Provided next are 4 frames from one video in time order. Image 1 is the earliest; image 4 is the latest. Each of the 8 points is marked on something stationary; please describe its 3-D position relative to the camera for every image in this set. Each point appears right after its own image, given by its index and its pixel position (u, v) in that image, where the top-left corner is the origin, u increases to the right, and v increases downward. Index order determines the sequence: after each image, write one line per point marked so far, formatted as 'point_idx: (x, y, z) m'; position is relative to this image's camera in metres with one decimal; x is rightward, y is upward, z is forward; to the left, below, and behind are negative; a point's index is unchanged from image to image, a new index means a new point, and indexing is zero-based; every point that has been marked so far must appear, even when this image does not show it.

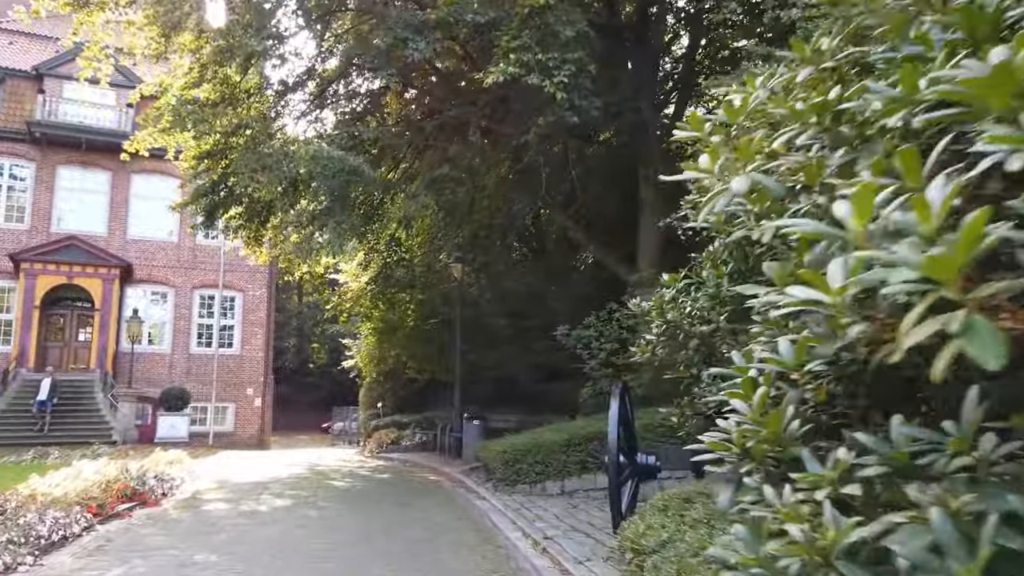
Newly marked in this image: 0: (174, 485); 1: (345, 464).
0: (-4.8, -2.8, +10.7) m
1: (-3.5, -3.7, +16.0) m
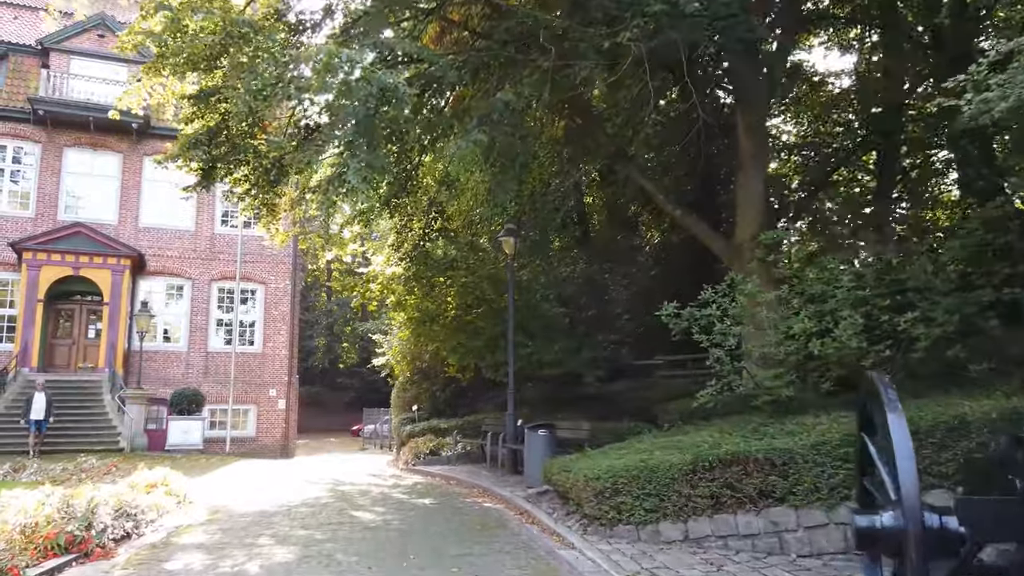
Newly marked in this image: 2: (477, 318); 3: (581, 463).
0: (-3.8, -2.4, +7.8) m
1: (-2.3, -3.3, +13.1) m
2: (-0.8, -0.7, +16.5) m
3: (+0.8, -2.0, +8.5) m
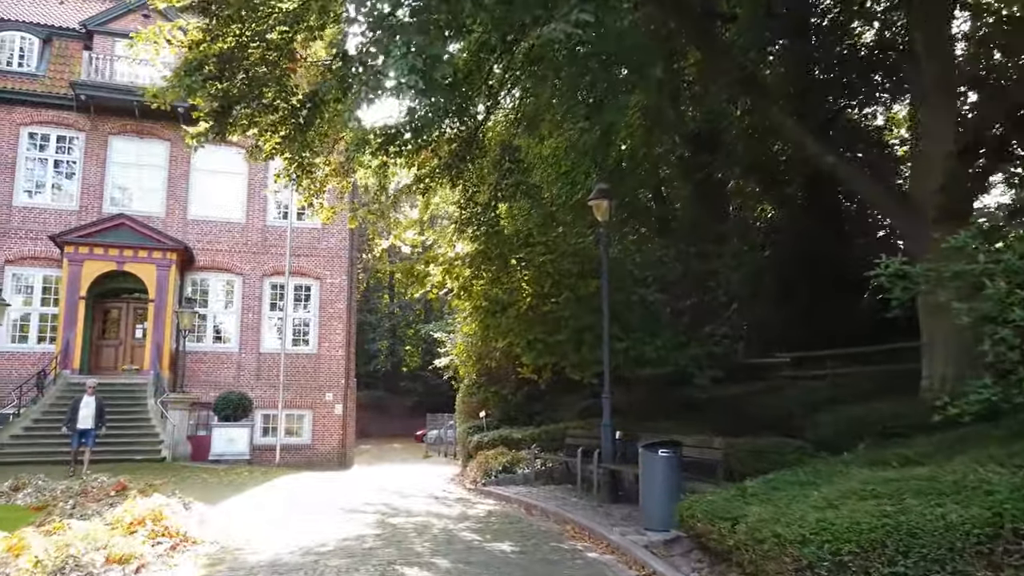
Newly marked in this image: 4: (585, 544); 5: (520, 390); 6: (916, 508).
0: (-2.9, -2.1, +5.3) m
1: (-1.0, -3.0, +10.4) m
2: (+0.8, -0.4, +13.7) m
3: (+1.8, -1.6, +5.6) m
4: (+0.7, -2.6, +7.6) m
5: (+0.2, -2.4, +17.9) m
6: (+2.3, -1.2, +4.4) m
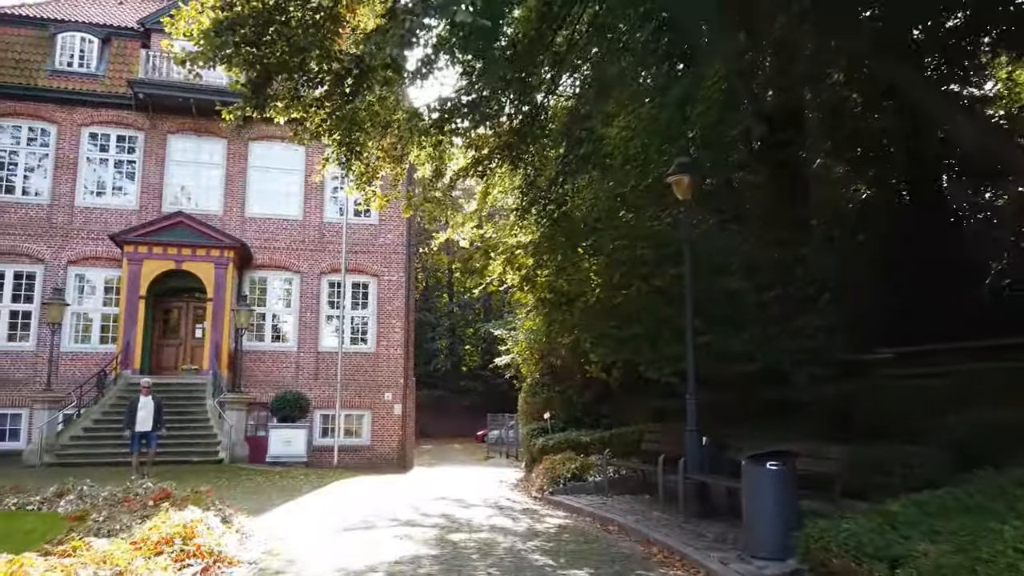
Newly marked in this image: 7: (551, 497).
0: (-2.4, -2.0, +4.4) m
1: (-0.1, -2.9, +9.4) m
2: (+1.9, -0.2, +12.5) m
3: (+2.3, -1.5, +4.3) m
4: (+1.4, -2.4, +6.4) m
5: (+1.6, -2.2, +16.7) m
6: (+2.7, -1.1, +3.1) m
7: (+0.6, -3.3, +12.1) m
